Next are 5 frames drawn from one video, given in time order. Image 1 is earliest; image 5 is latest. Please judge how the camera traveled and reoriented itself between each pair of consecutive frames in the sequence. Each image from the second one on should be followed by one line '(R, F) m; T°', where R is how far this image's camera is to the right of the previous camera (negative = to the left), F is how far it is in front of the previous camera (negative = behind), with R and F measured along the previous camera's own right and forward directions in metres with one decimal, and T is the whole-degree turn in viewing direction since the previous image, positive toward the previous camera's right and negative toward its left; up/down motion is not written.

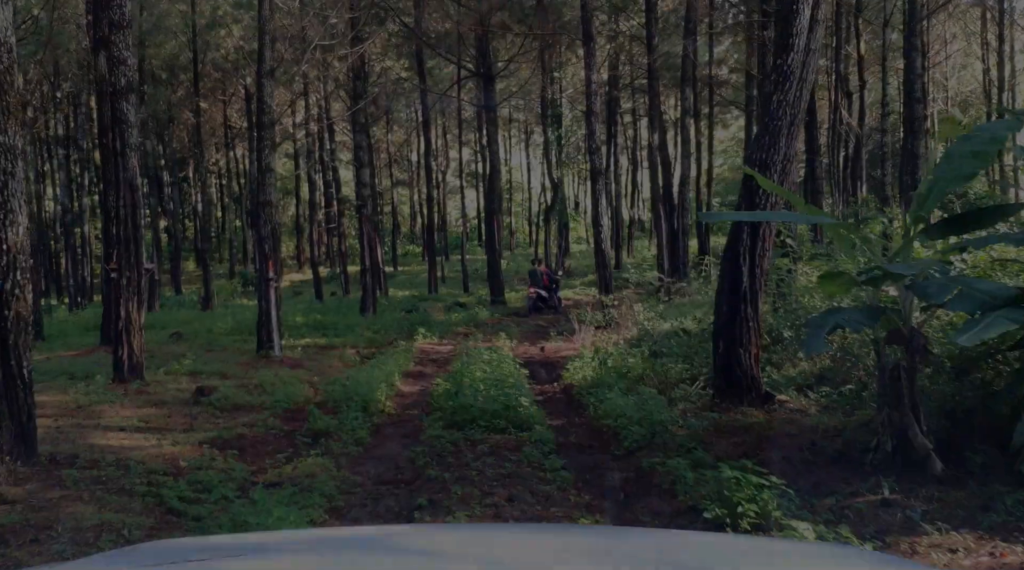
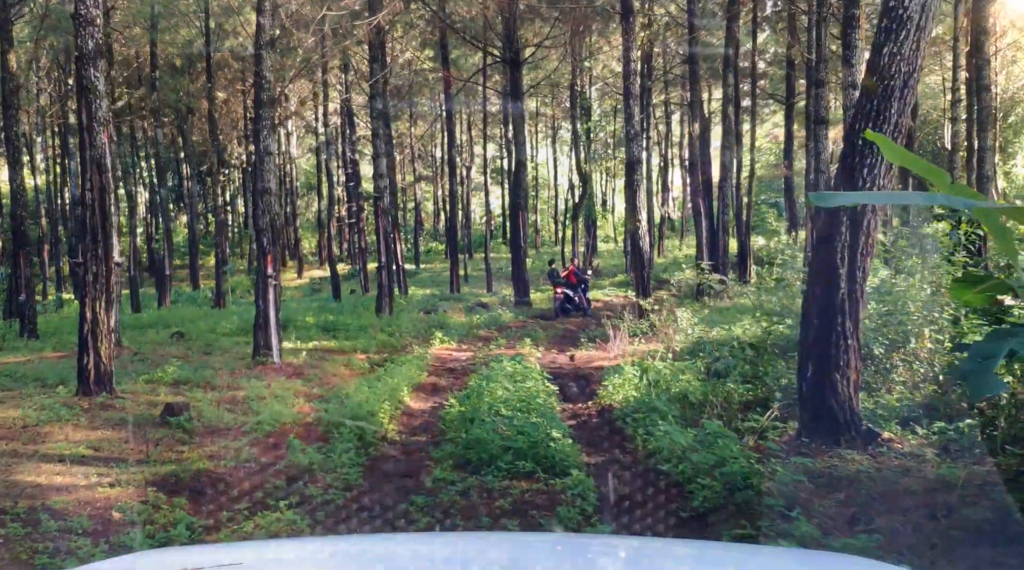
(-0.1, +2.0) m; -1°
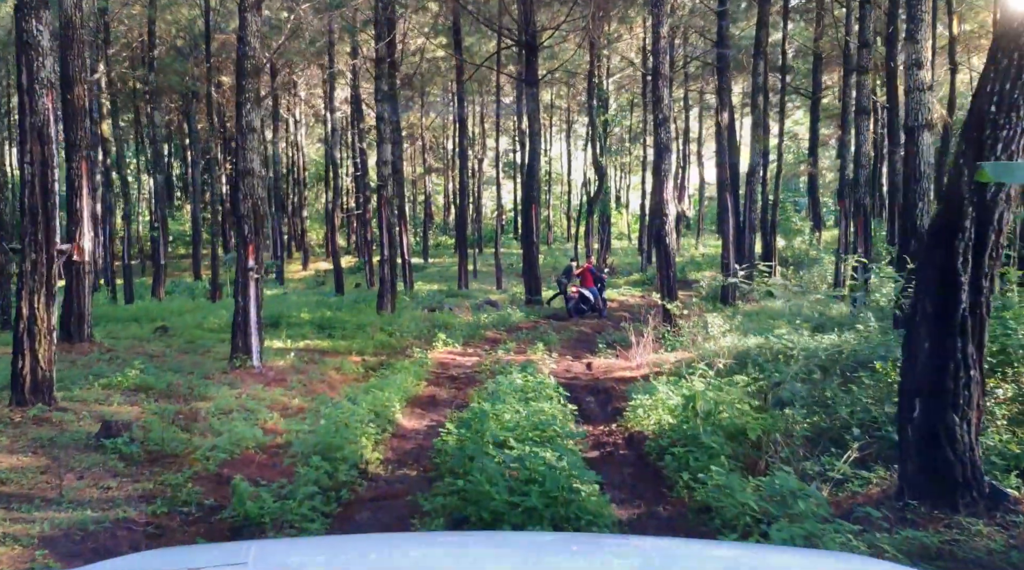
(0.0, +1.8) m; -1°
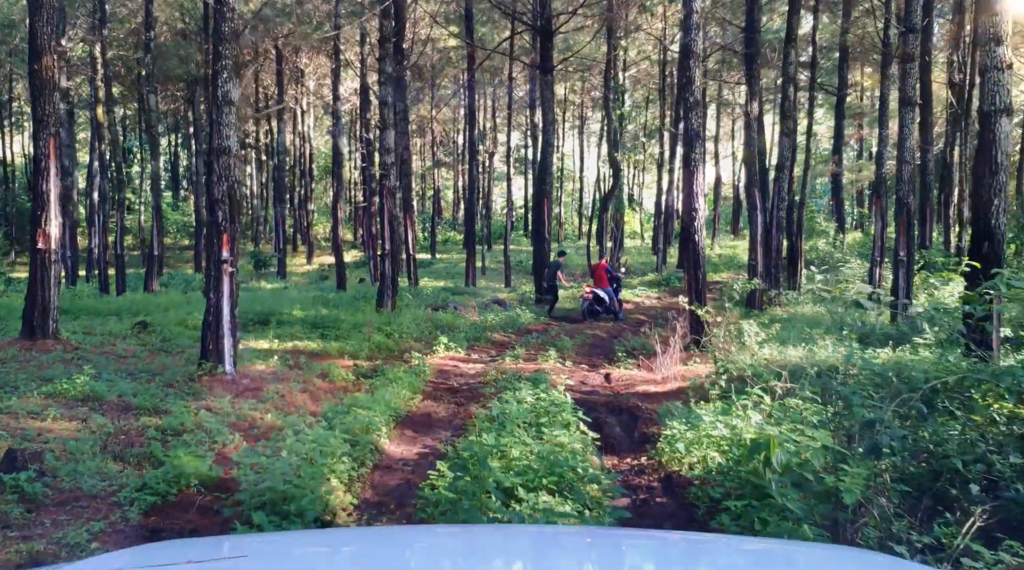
(0.0, +1.8) m; 0°
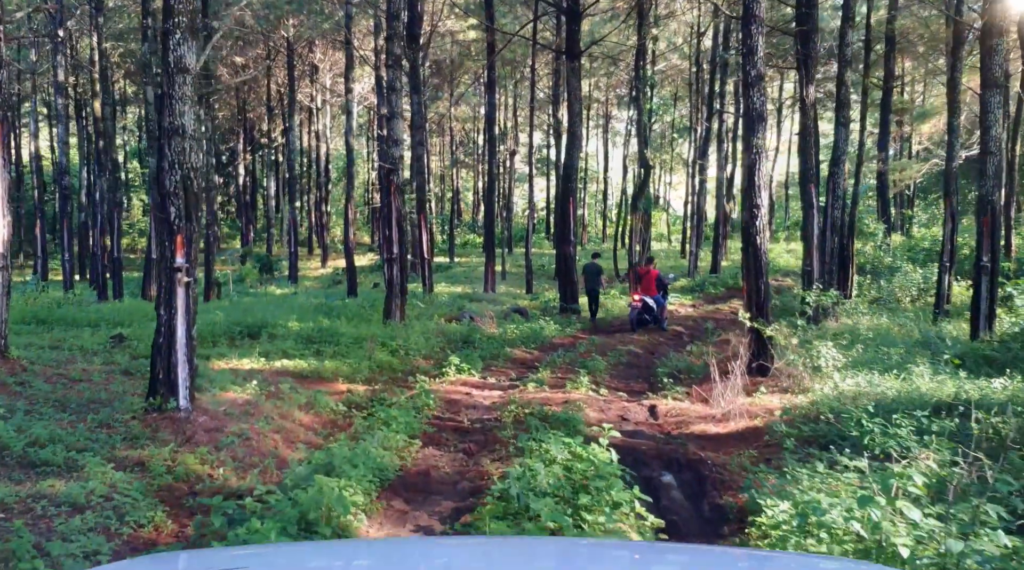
(0.0, +2.5) m; -1°
